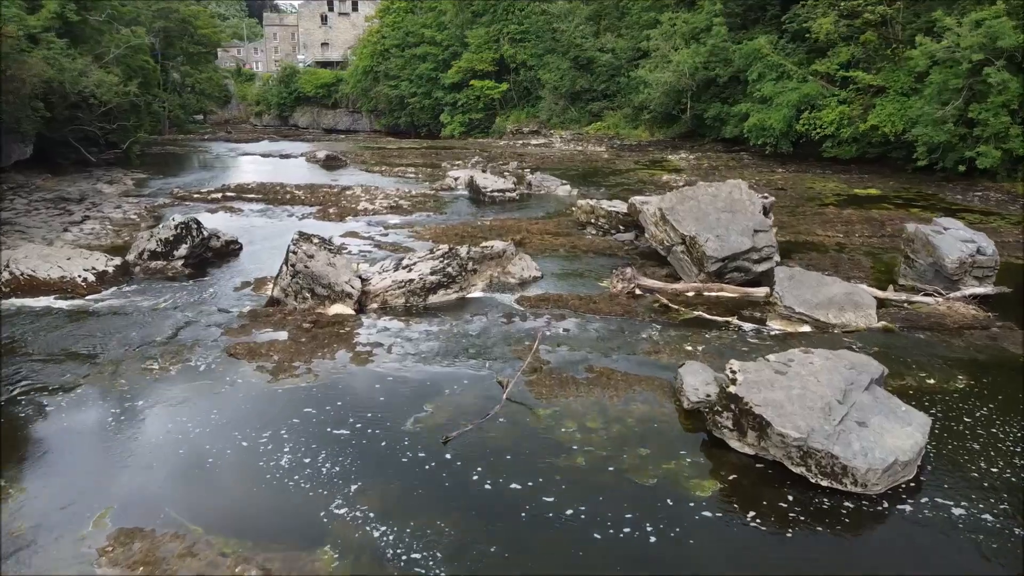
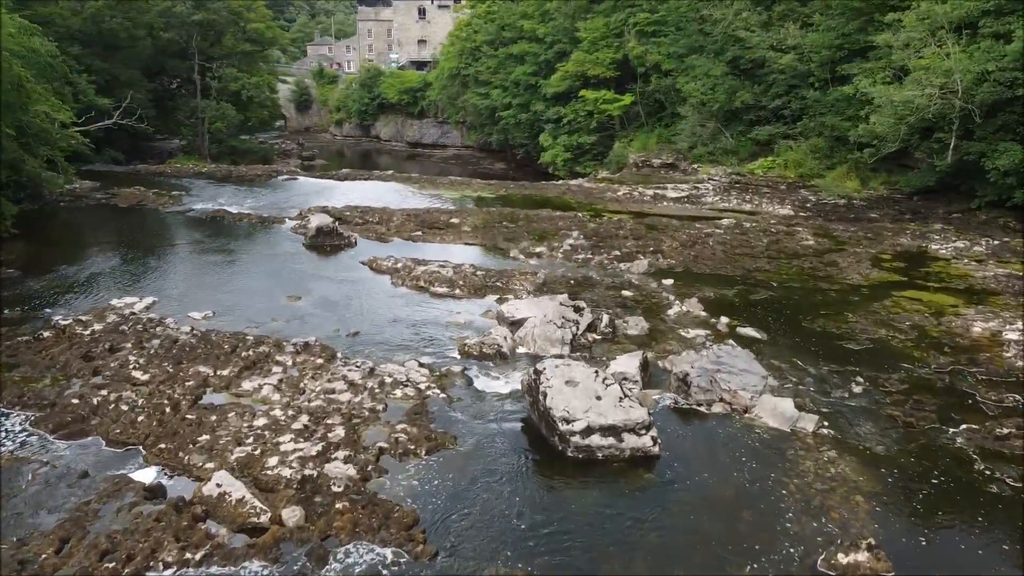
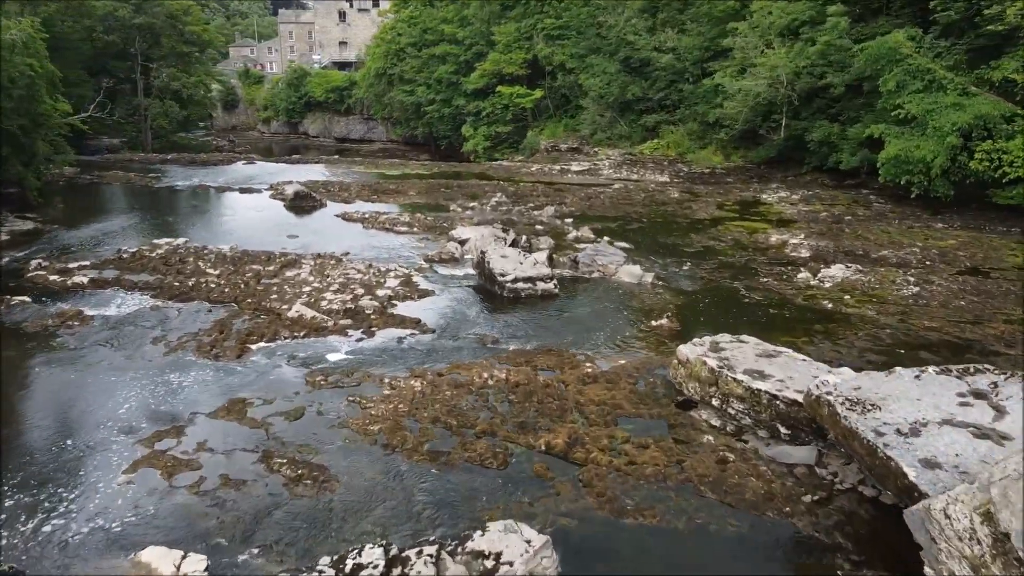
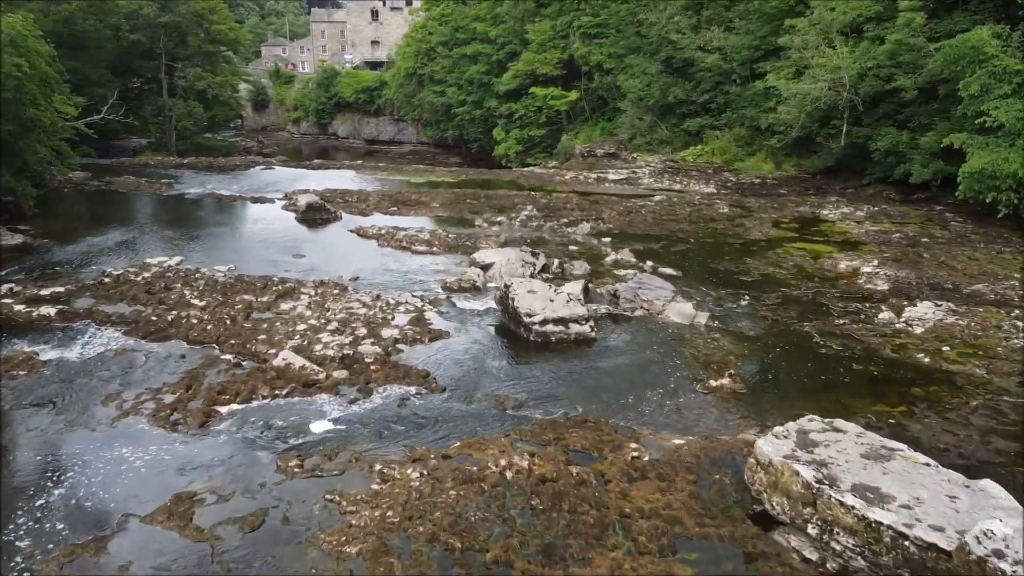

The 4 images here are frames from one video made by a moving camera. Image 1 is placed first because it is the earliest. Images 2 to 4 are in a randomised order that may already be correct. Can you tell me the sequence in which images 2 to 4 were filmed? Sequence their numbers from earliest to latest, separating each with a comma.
3, 4, 2
